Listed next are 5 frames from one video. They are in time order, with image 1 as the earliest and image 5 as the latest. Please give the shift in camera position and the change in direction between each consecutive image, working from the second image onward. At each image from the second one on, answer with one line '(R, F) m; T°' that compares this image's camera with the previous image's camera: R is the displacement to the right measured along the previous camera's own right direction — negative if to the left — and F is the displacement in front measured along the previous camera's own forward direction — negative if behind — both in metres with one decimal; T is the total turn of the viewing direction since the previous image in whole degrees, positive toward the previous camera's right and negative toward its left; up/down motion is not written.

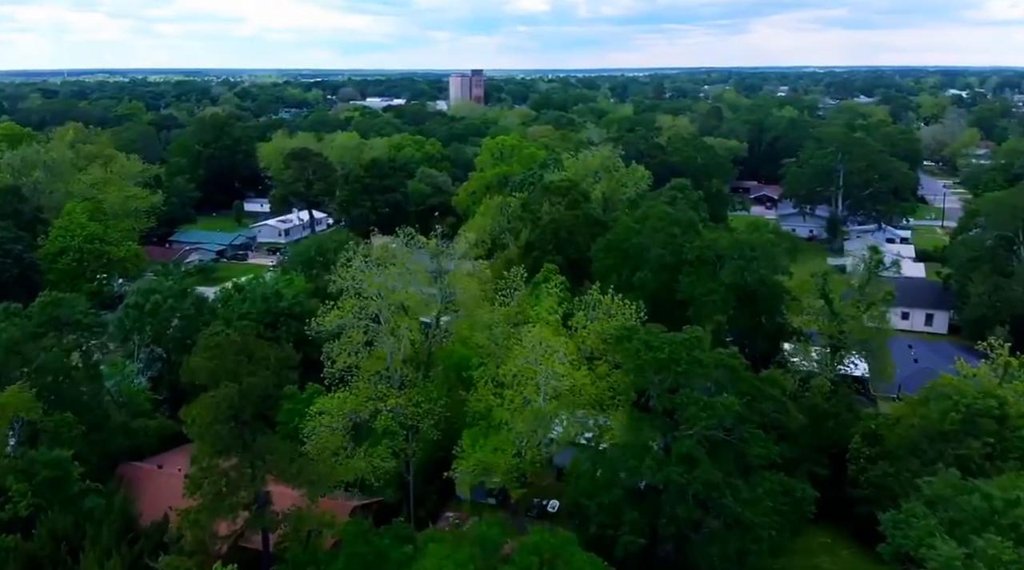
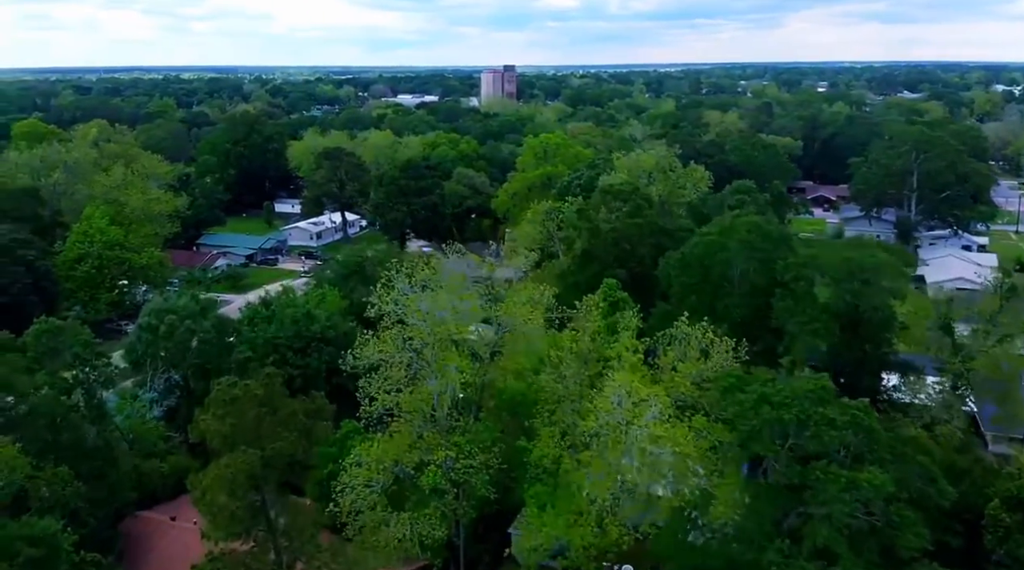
(-0.8, +2.7) m; -2°
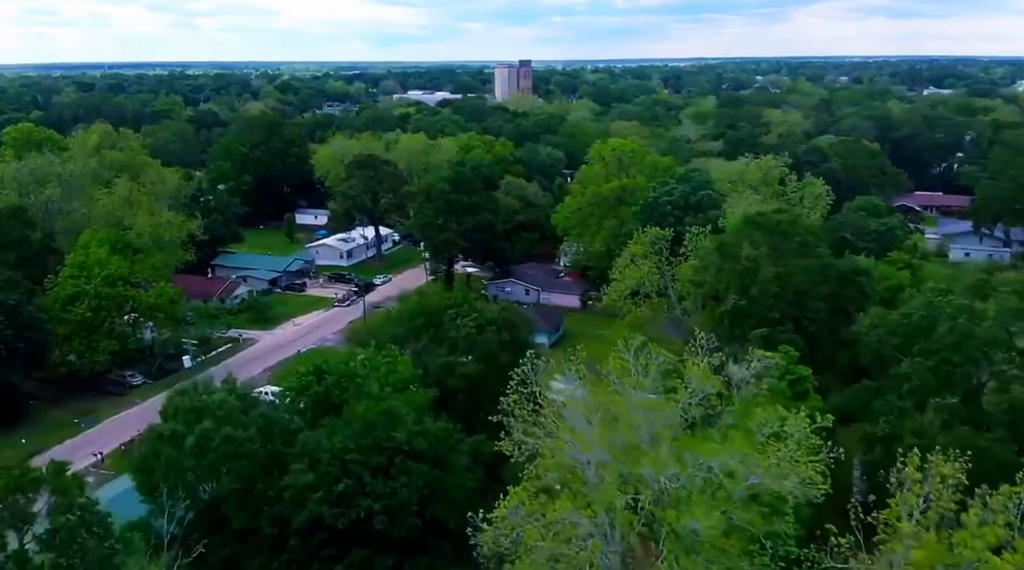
(-2.6, +5.8) m; 0°
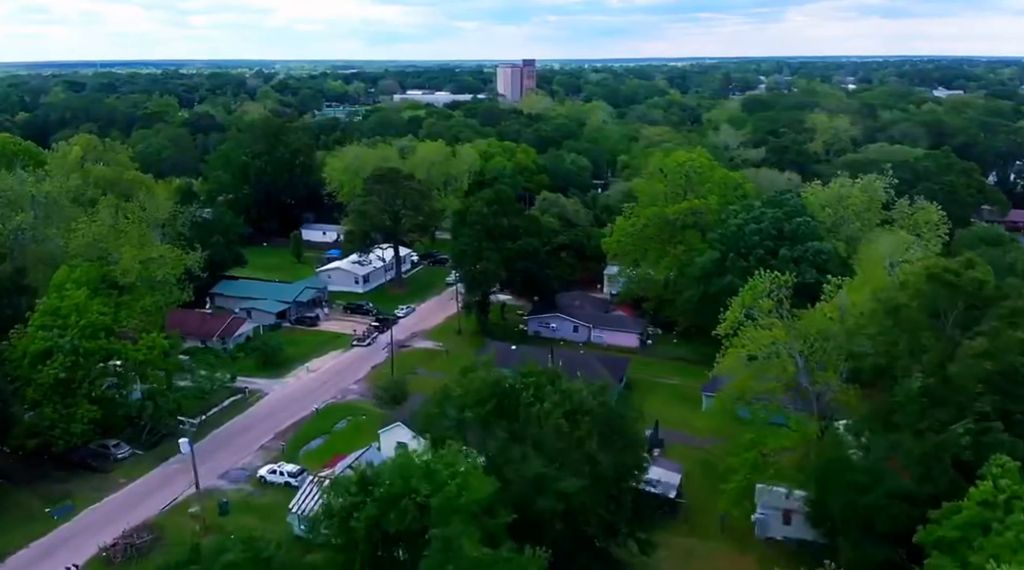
(-1.9, +4.7) m; 0°
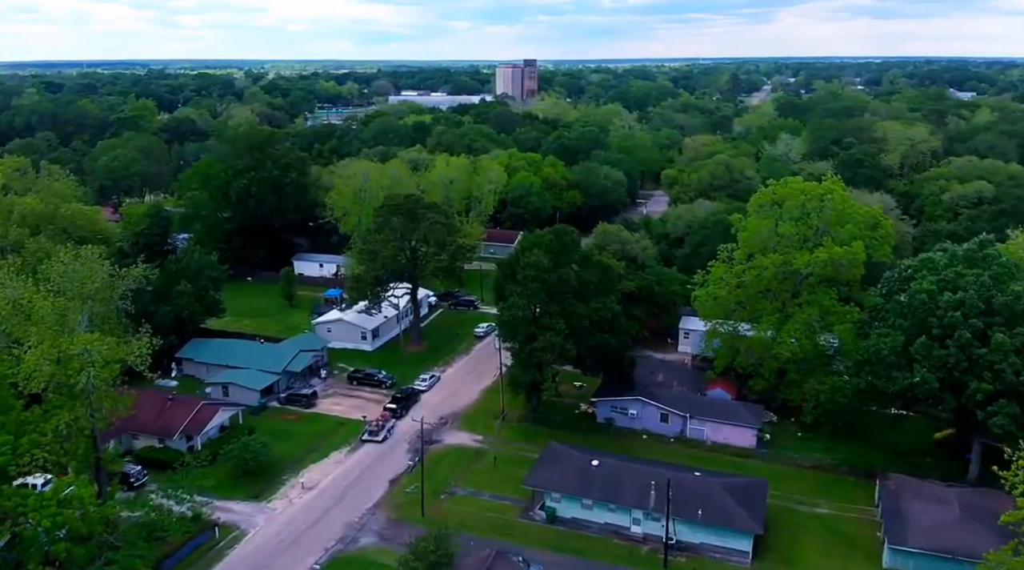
(-2.0, +7.8) m; +1°
